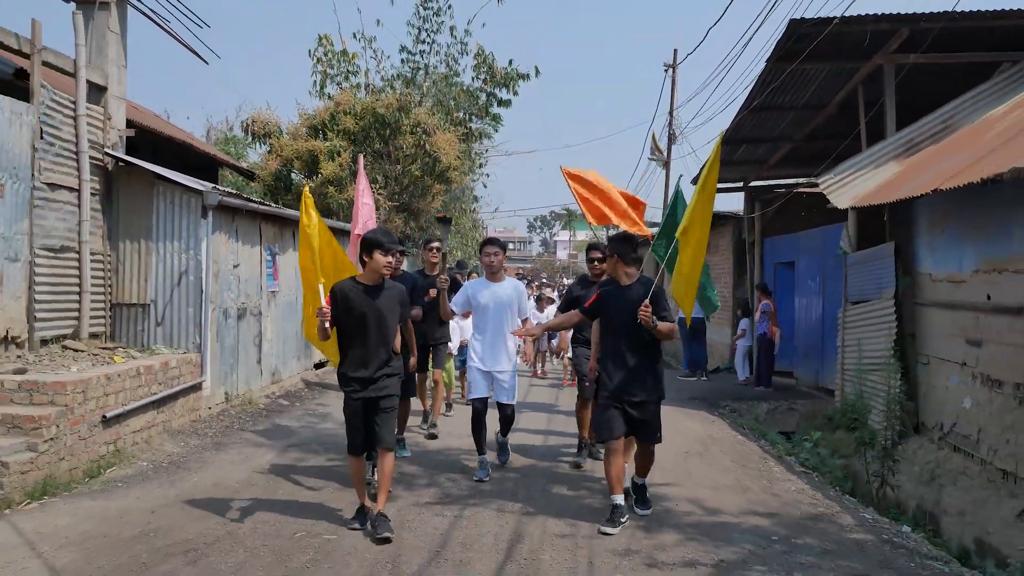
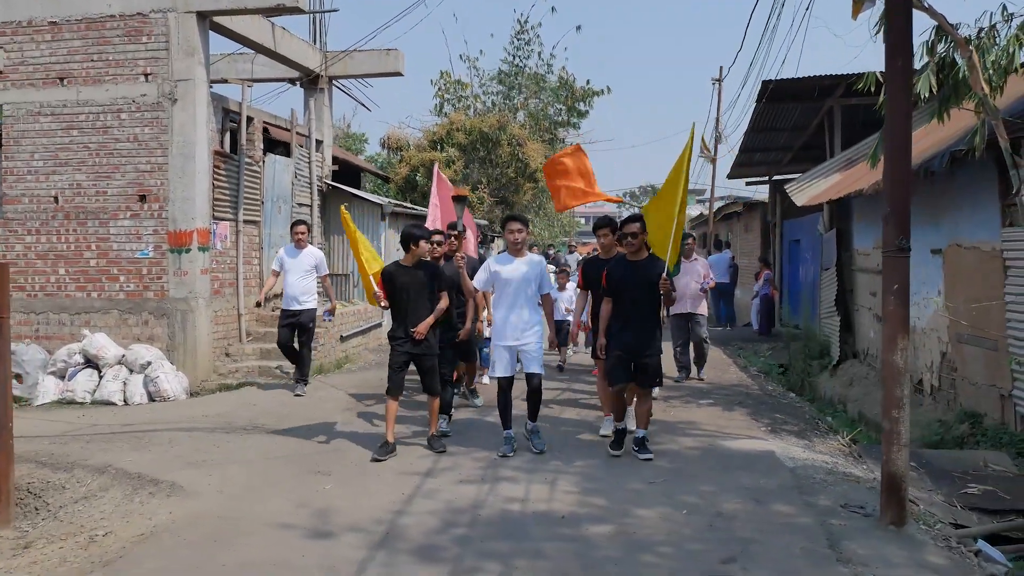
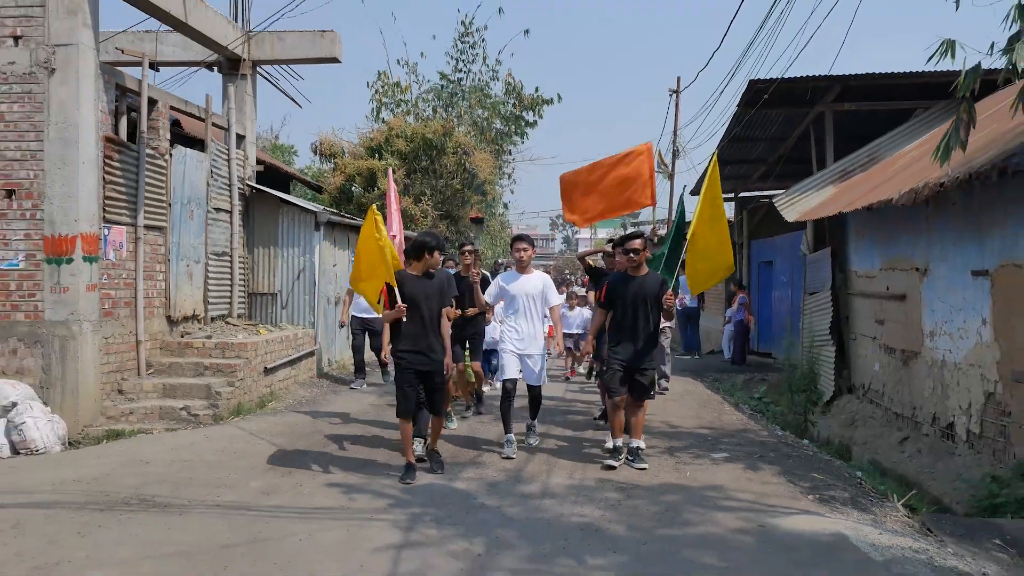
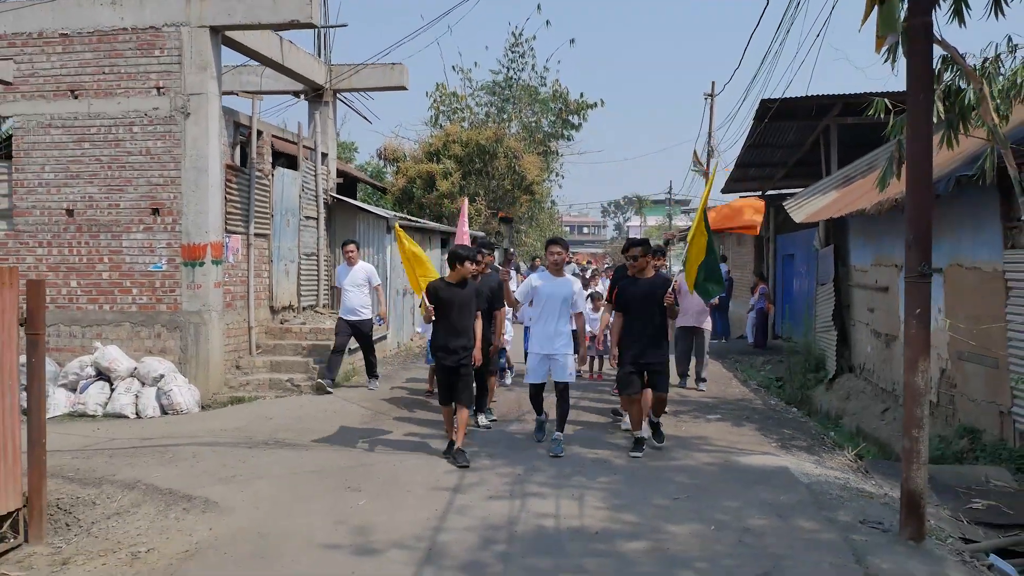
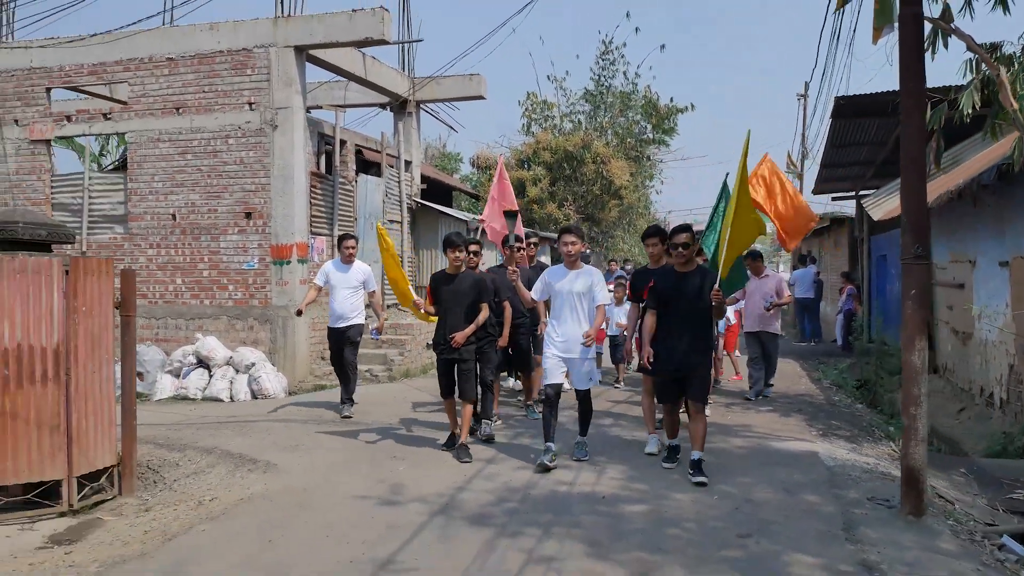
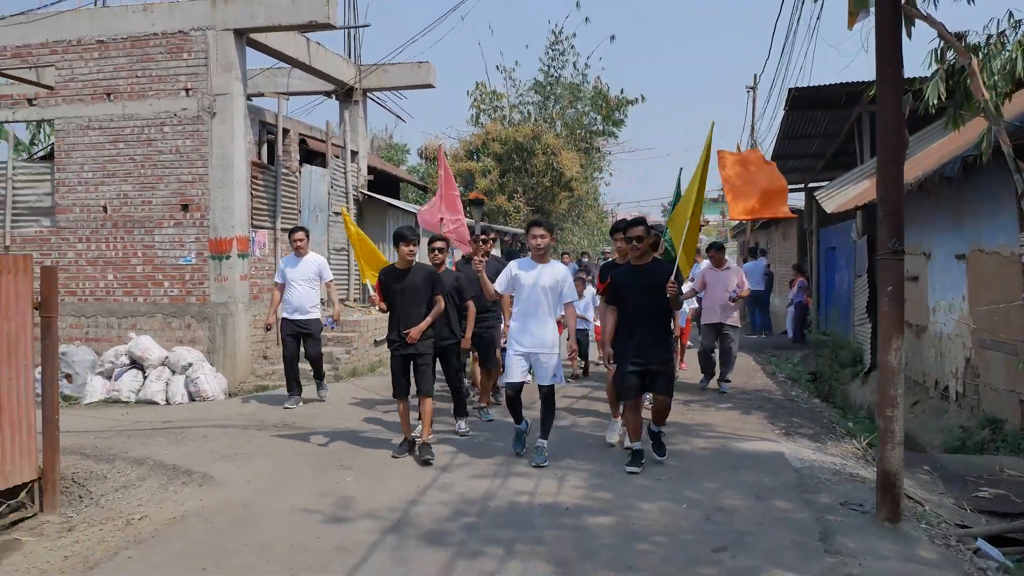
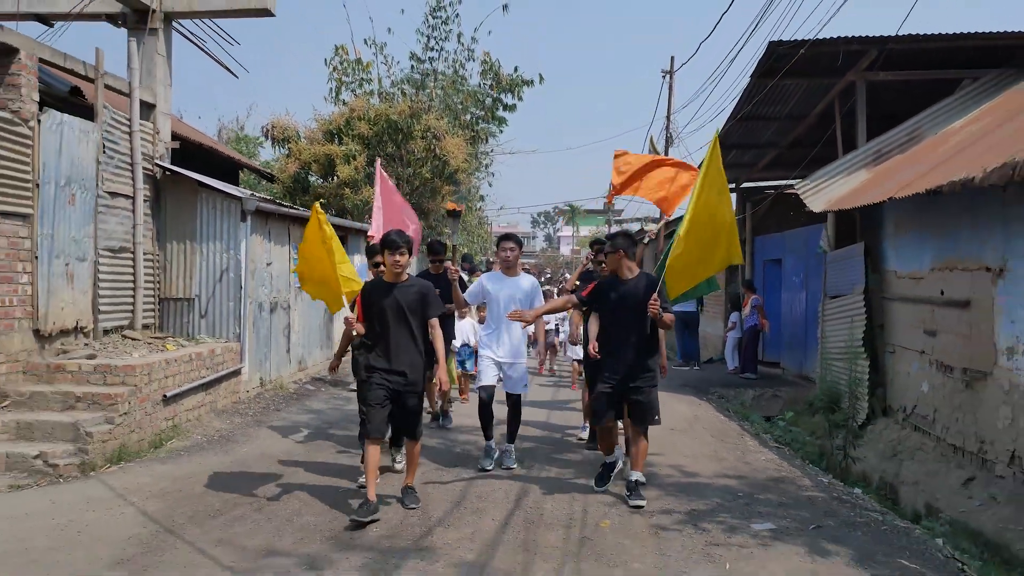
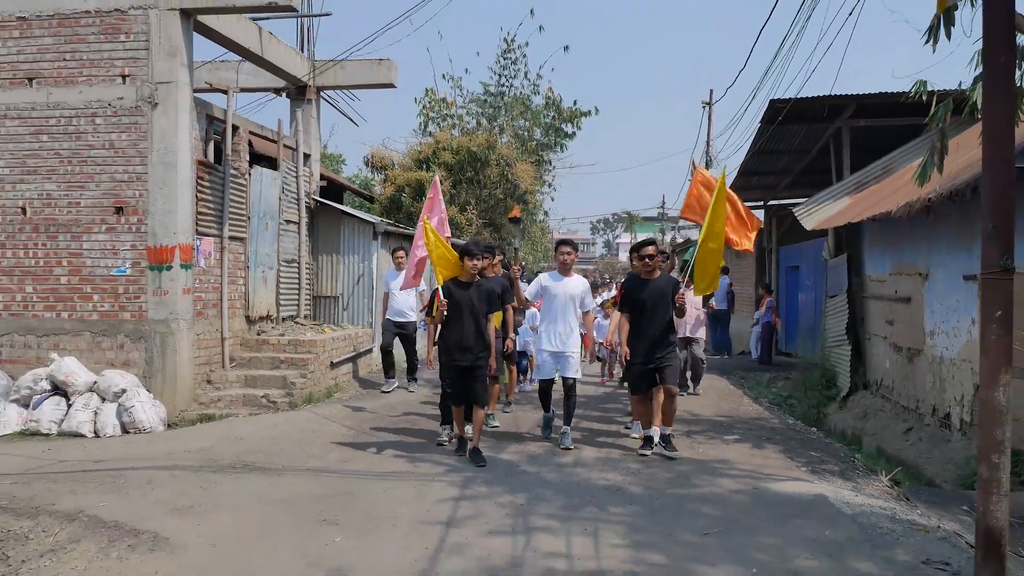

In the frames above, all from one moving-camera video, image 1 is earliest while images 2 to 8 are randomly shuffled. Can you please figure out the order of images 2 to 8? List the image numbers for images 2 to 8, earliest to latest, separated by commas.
7, 3, 8, 4, 2, 6, 5
